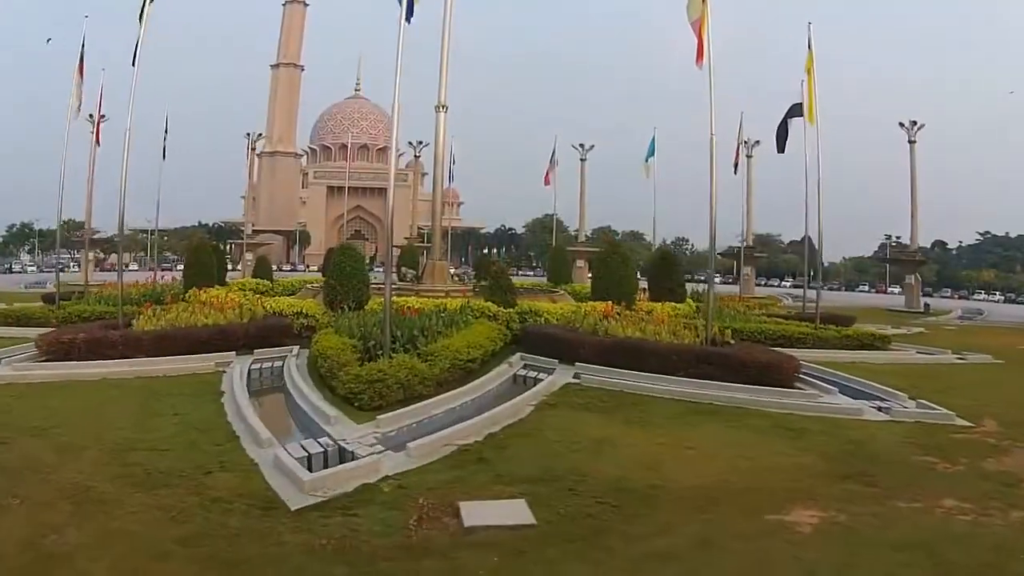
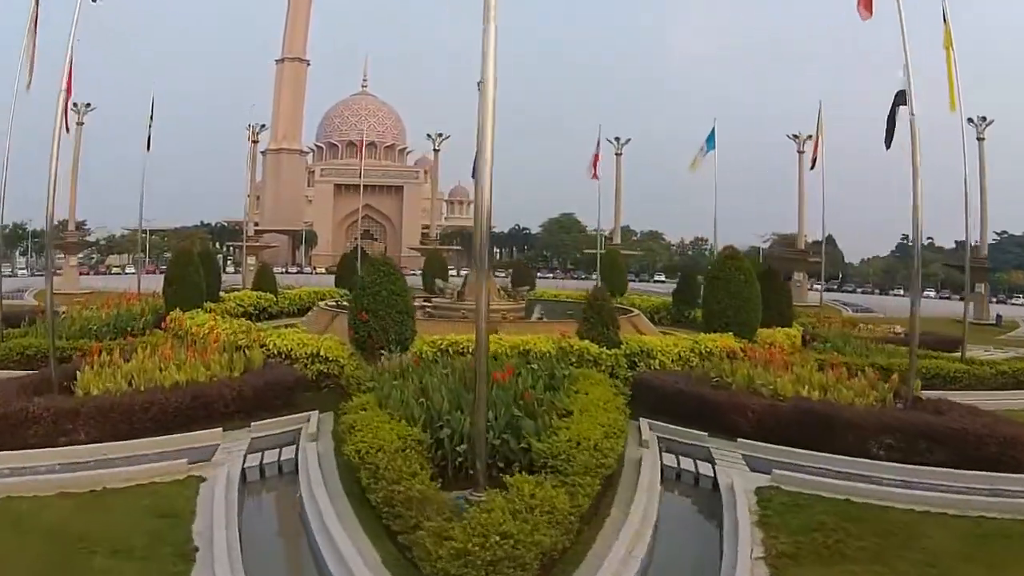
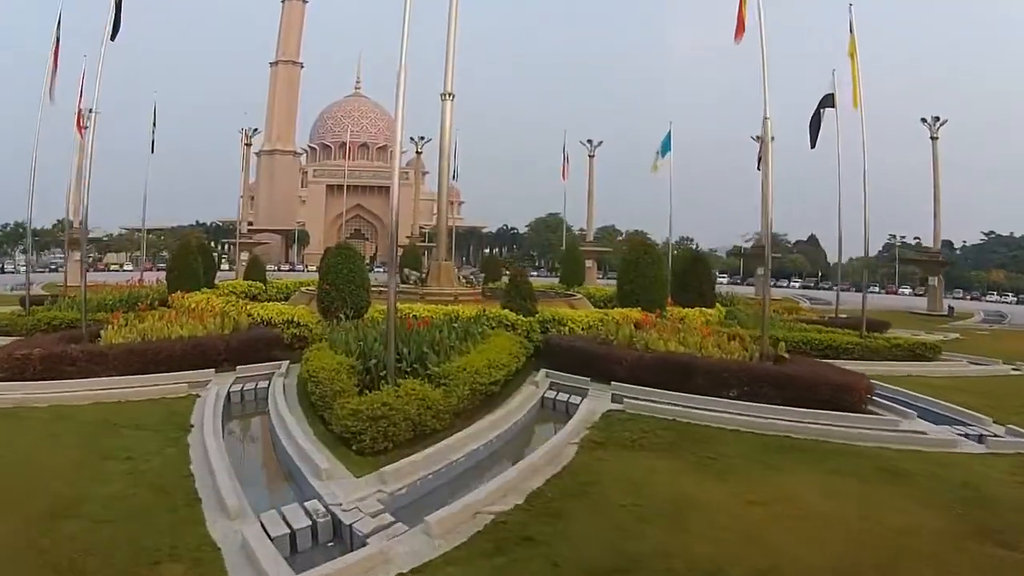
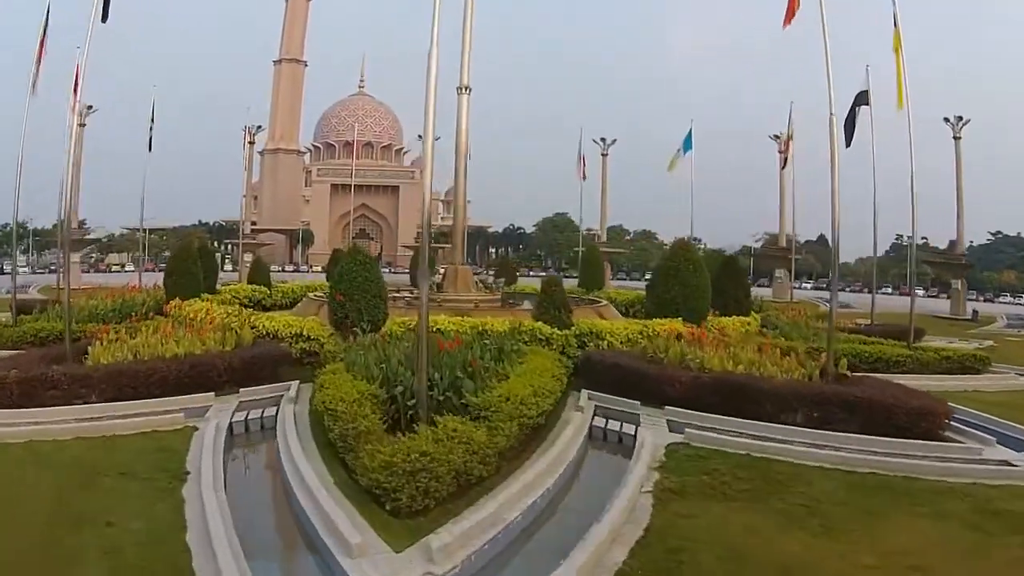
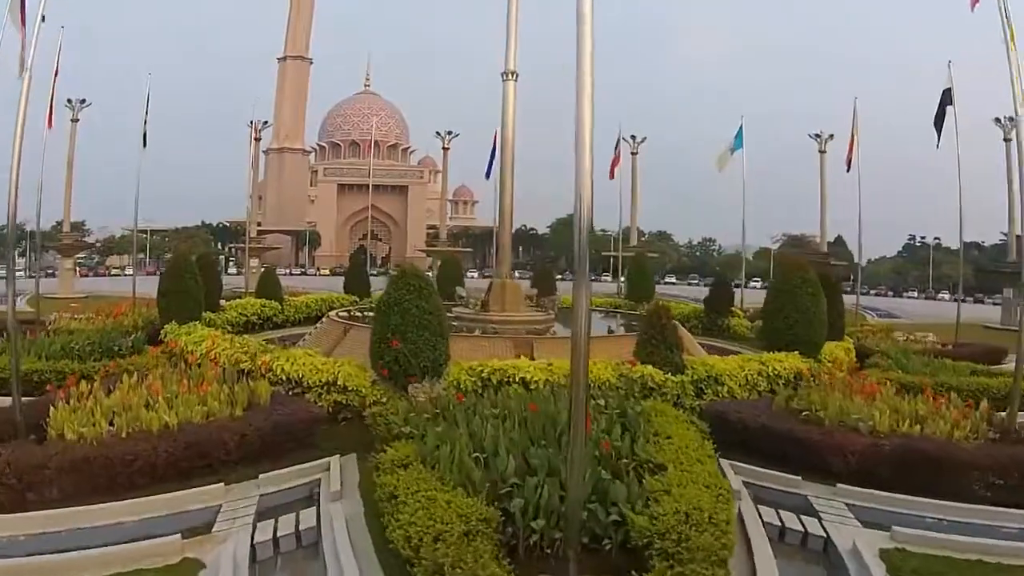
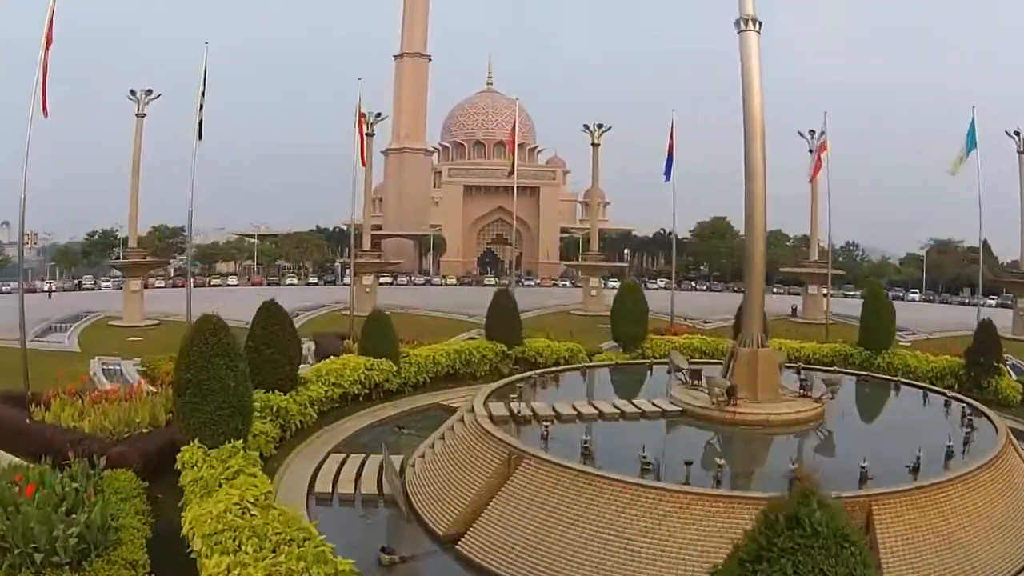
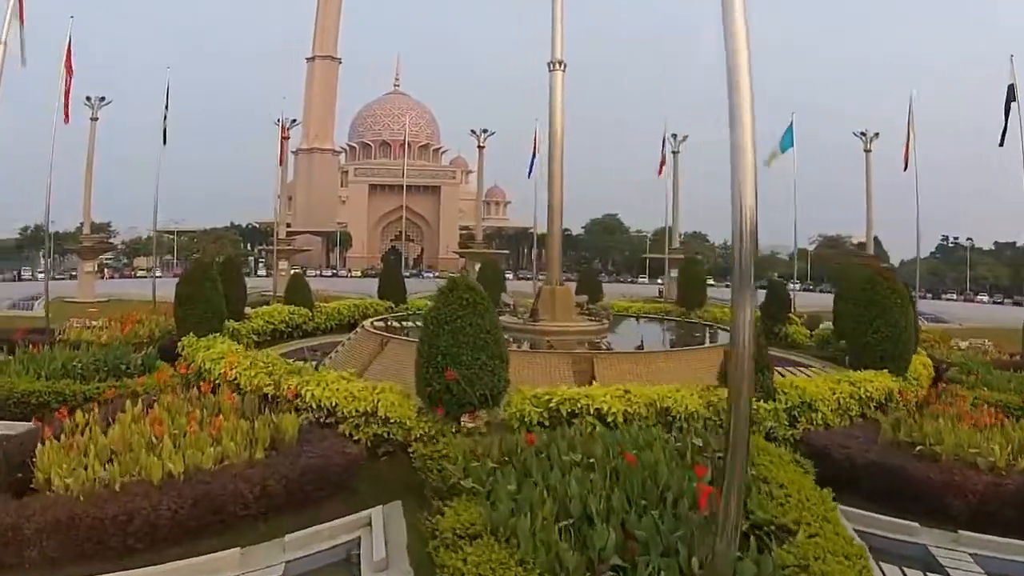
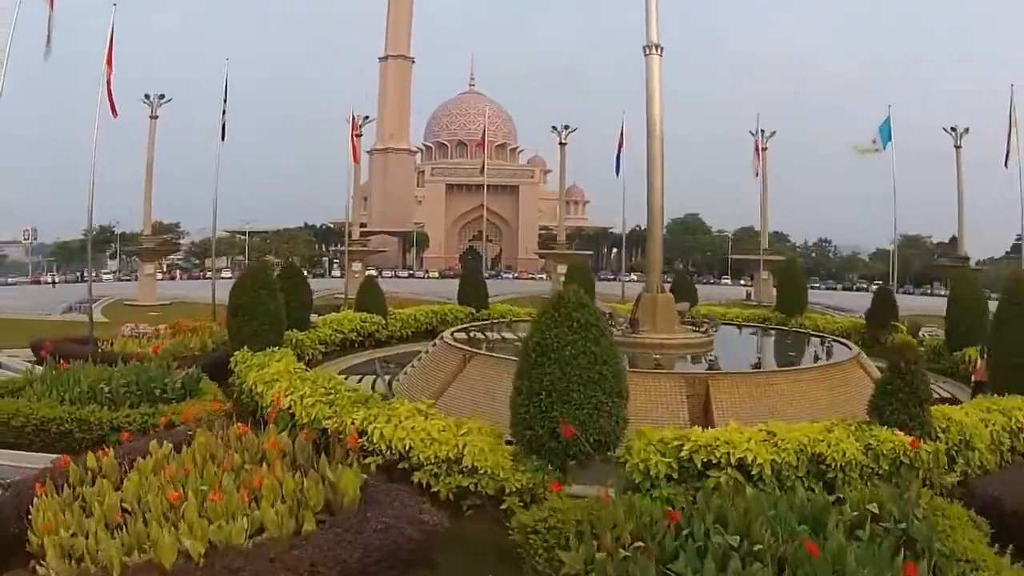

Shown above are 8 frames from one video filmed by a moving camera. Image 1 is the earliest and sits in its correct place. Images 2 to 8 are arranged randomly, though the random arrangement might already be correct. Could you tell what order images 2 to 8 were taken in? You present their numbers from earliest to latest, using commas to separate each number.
3, 4, 2, 5, 7, 8, 6
